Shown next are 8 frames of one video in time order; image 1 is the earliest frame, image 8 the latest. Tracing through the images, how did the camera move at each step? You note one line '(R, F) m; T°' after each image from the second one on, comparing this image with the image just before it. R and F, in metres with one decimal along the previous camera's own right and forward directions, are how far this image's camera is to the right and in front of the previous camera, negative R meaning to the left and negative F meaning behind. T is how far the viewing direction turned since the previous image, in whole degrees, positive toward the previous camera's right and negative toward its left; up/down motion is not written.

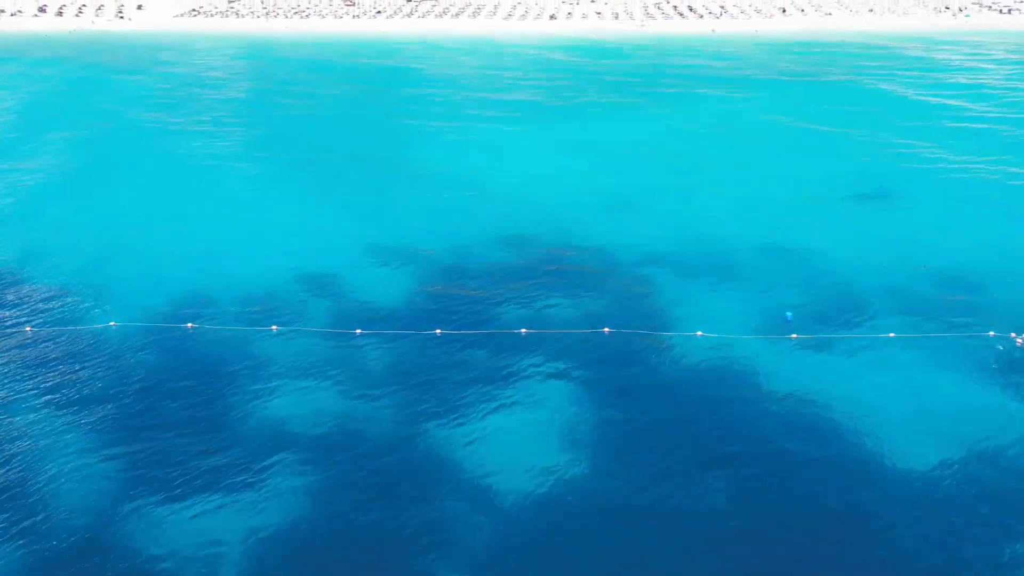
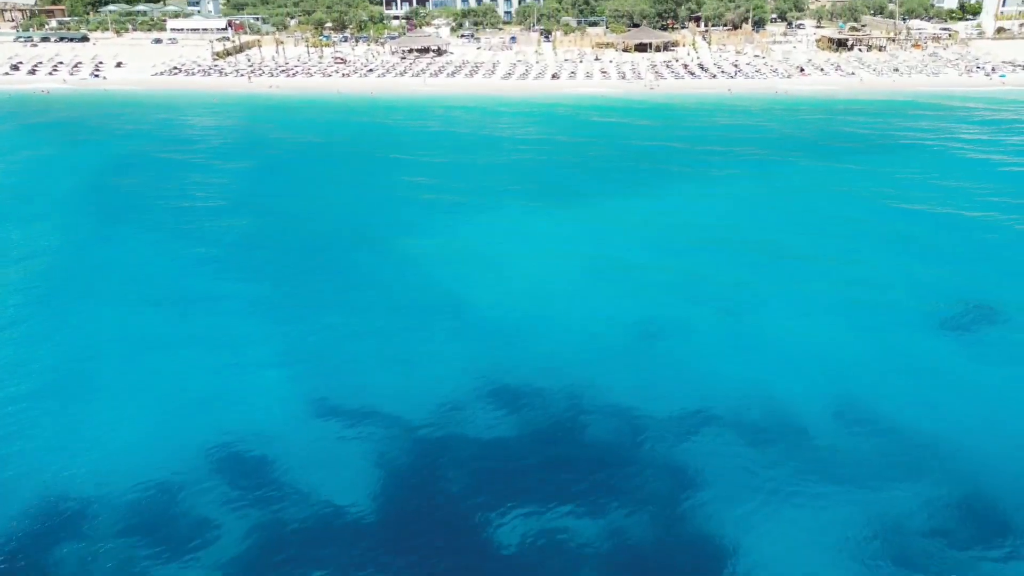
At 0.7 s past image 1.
(0.0, +6.7) m; 0°
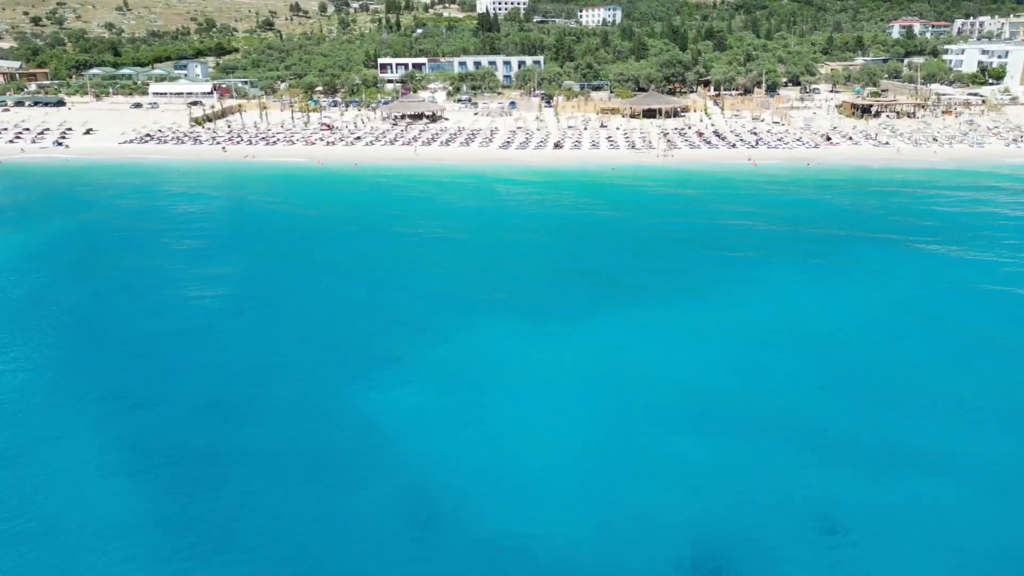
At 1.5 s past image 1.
(+0.1, +7.8) m; 0°
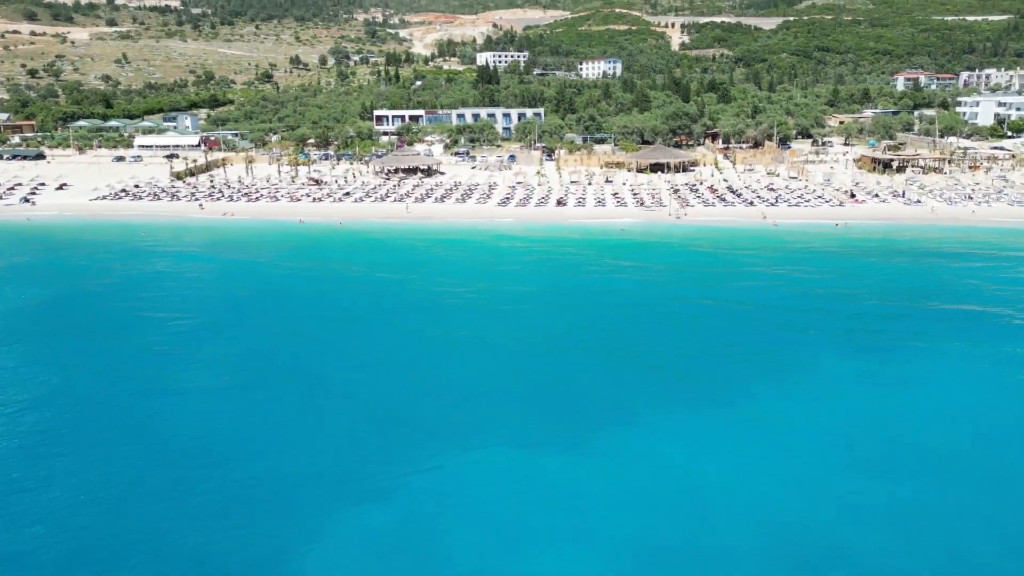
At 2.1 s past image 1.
(+0.1, +5.7) m; 0°
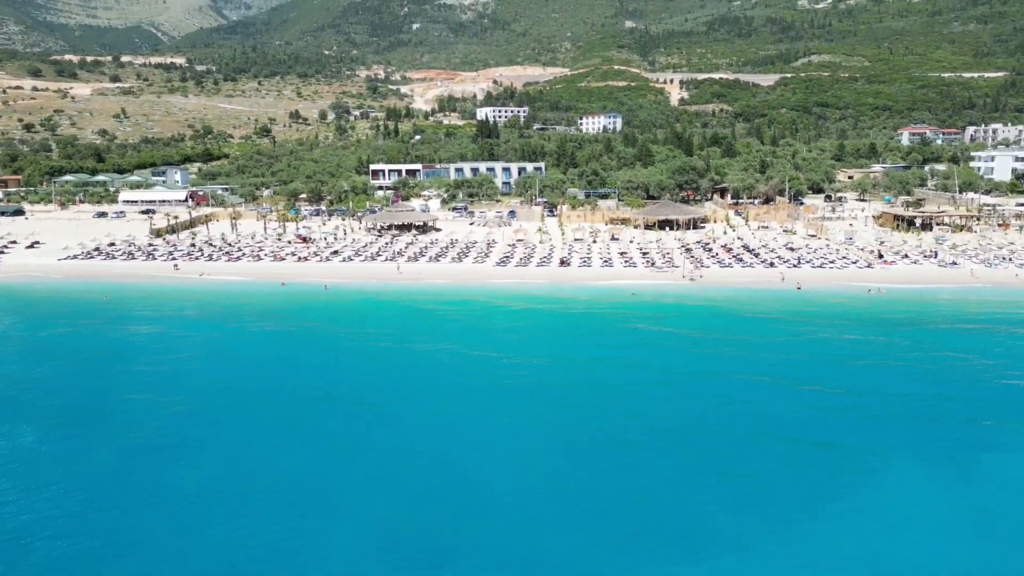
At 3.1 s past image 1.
(0.0, +5.0) m; 0°
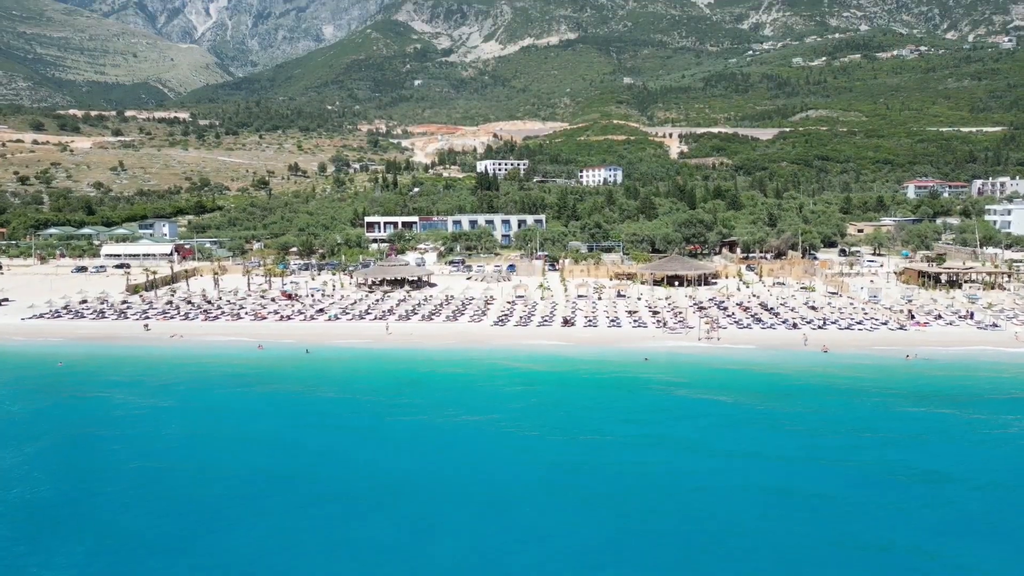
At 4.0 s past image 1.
(+0.1, +4.6) m; 0°
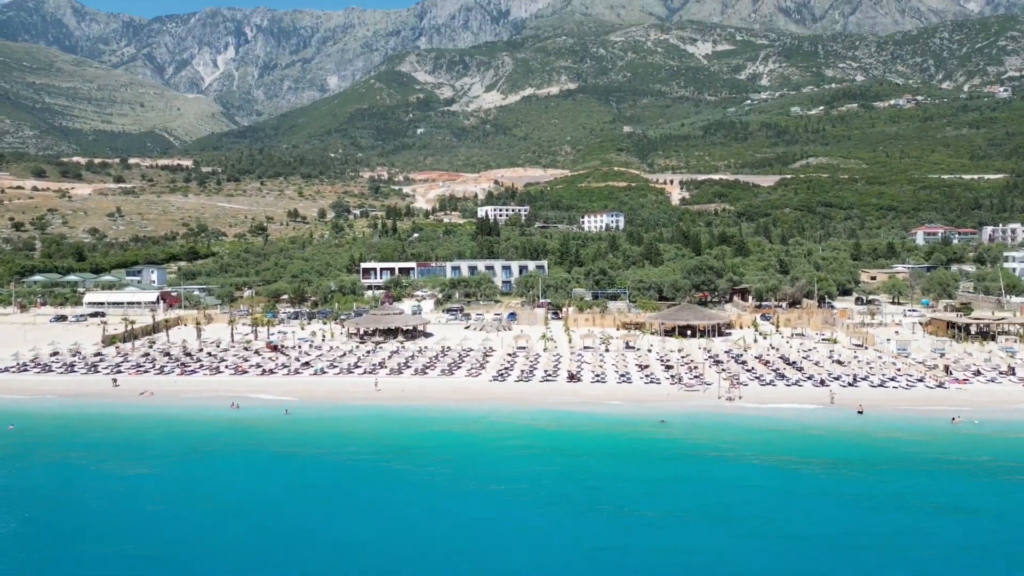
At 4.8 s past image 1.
(0.0, +4.1) m; 0°
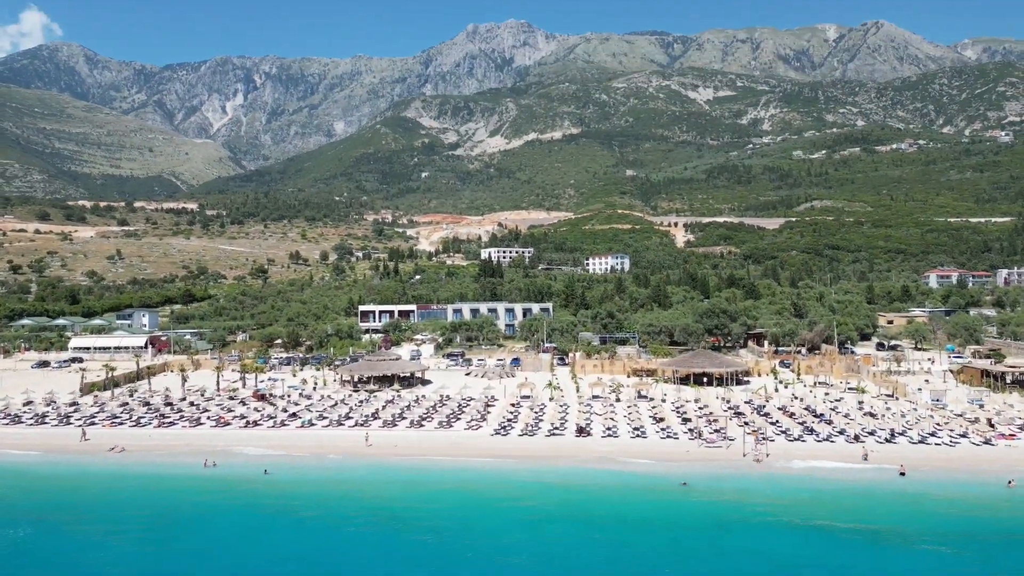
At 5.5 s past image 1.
(0.0, +3.6) m; 0°
